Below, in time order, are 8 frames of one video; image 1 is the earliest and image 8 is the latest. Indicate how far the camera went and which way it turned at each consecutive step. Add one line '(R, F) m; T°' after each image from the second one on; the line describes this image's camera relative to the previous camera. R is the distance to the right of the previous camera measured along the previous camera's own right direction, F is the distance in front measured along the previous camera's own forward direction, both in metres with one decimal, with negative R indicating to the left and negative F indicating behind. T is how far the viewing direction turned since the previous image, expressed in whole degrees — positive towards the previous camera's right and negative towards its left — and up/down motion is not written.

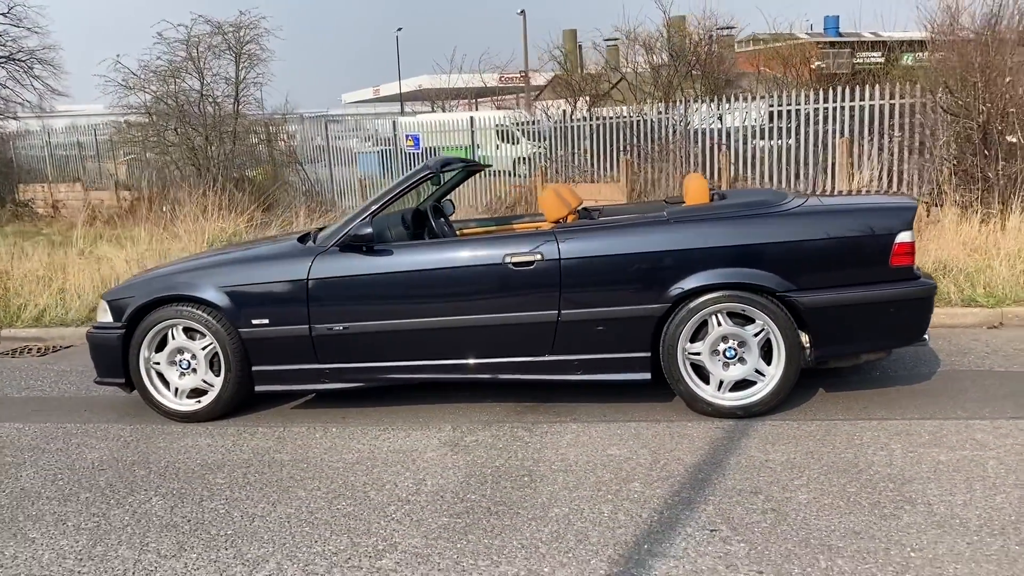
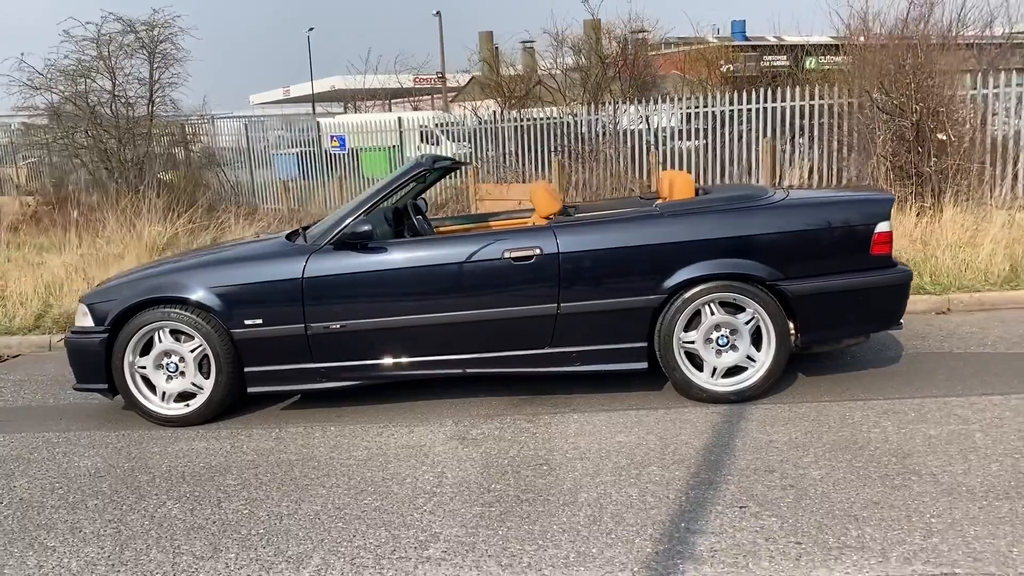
(-0.4, 0.0) m; +6°
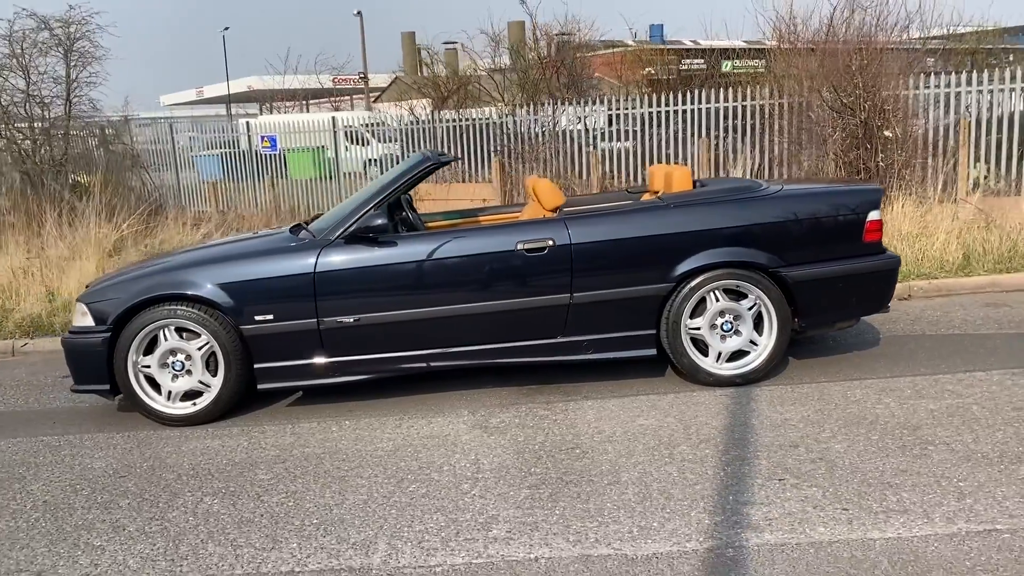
(-0.5, -0.1) m; +5°
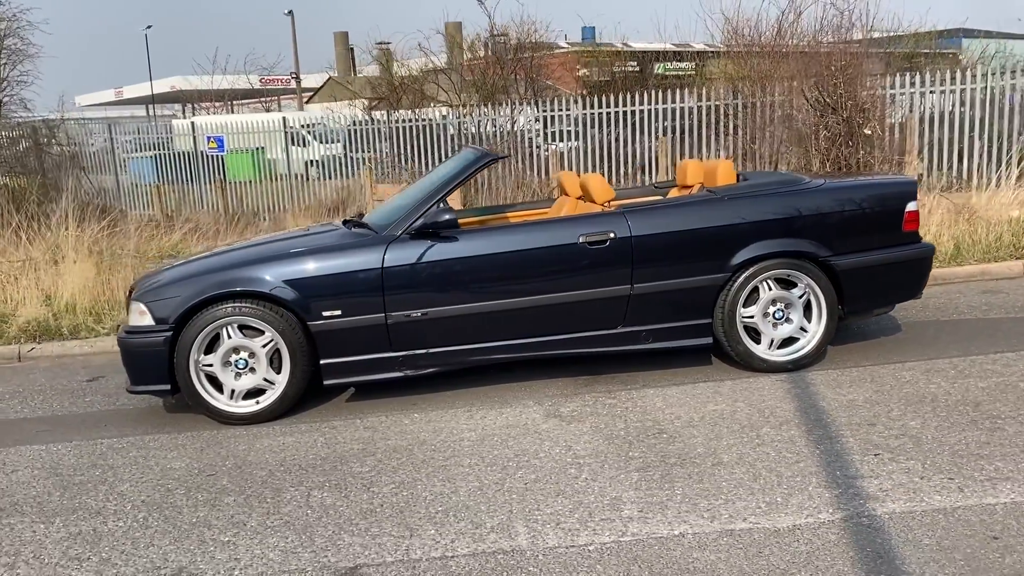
(-0.7, -0.1) m; +5°
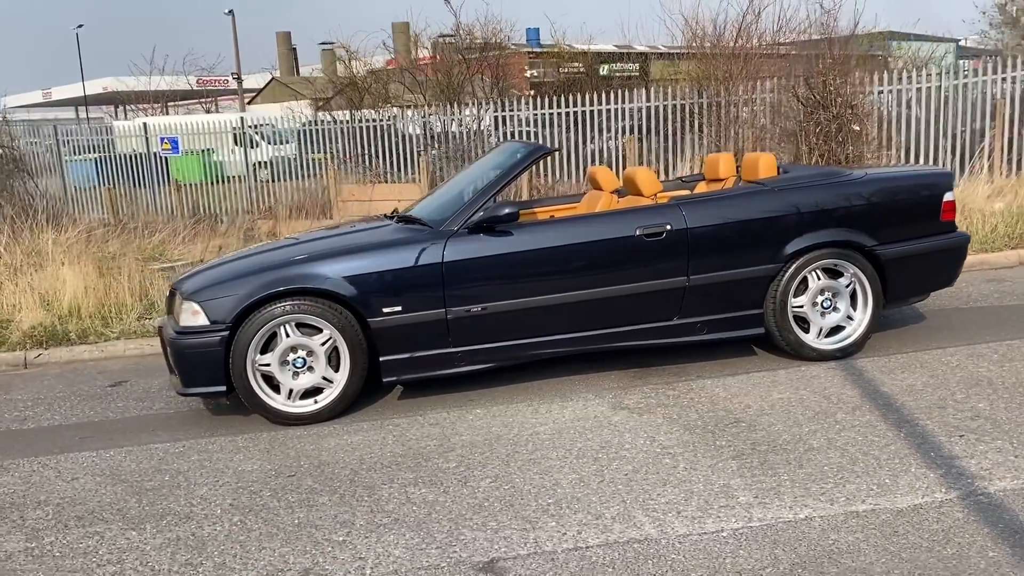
(-0.6, 0.0) m; +4°
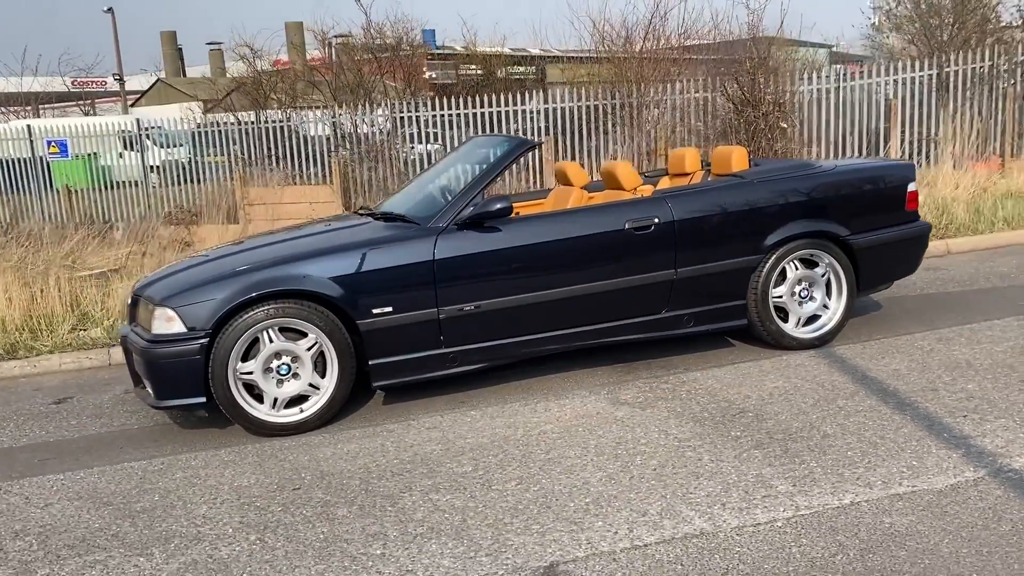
(-0.5, +0.1) m; +7°
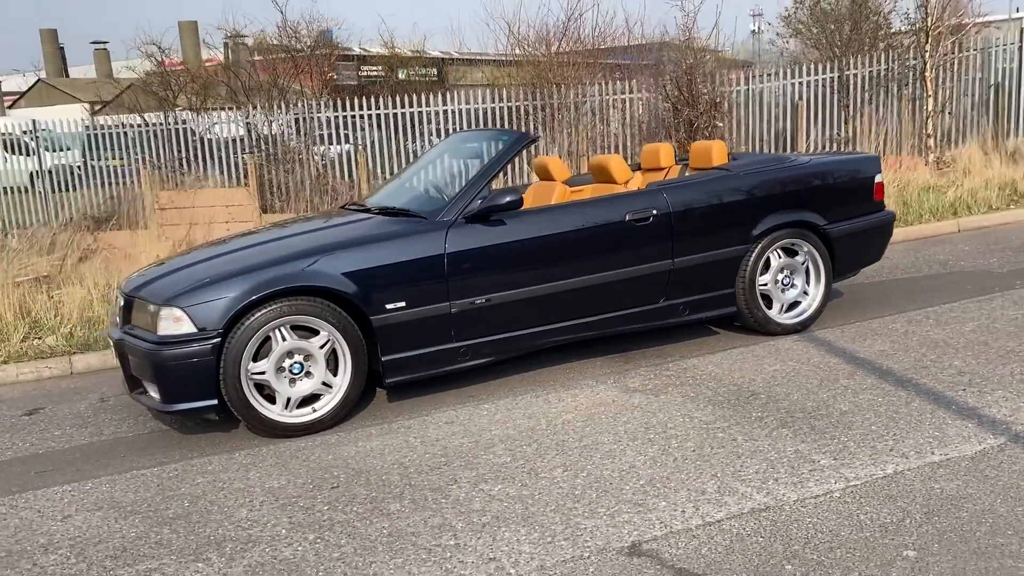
(-0.6, 0.0) m; +7°
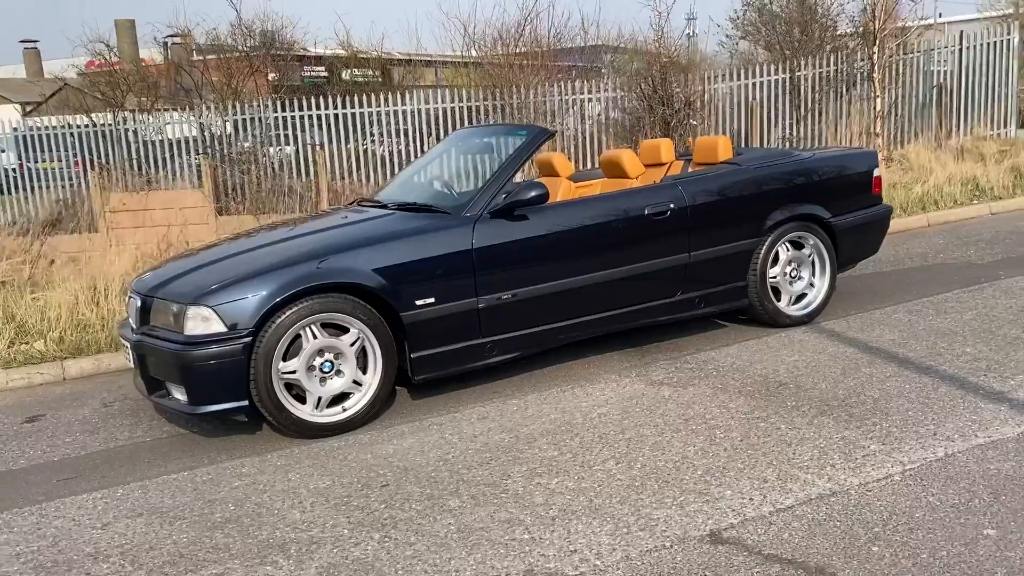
(-0.4, 0.0) m; +4°
